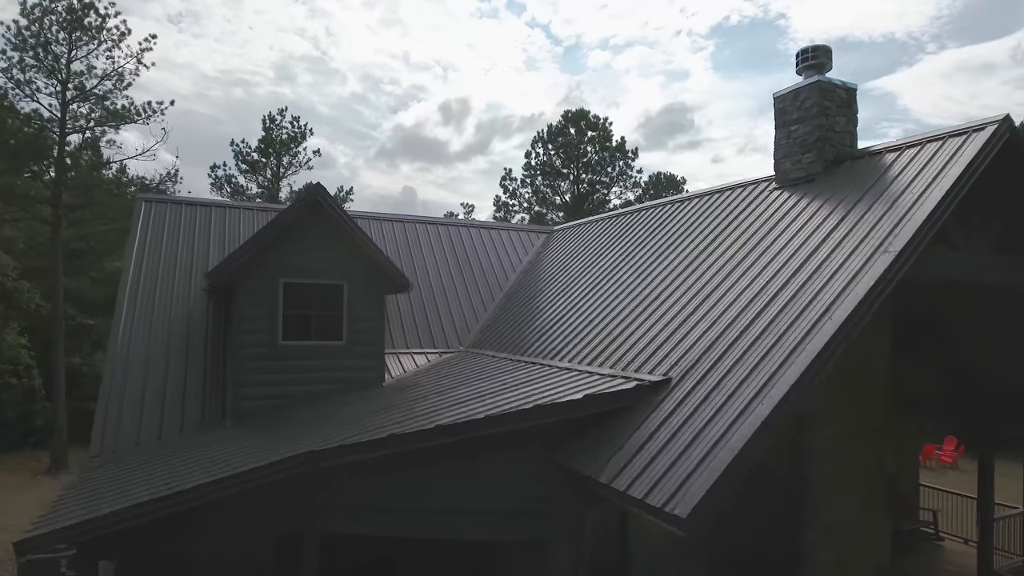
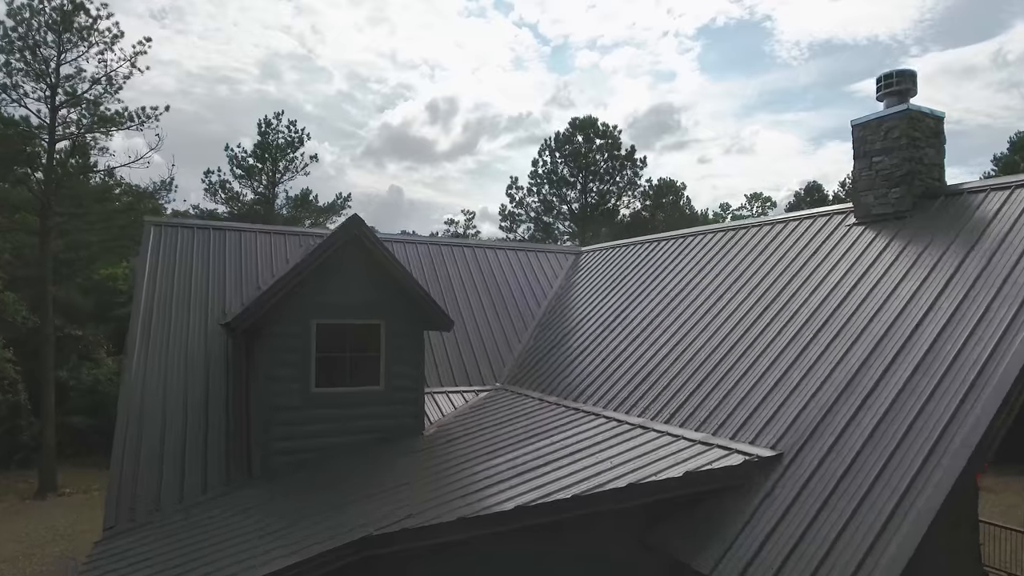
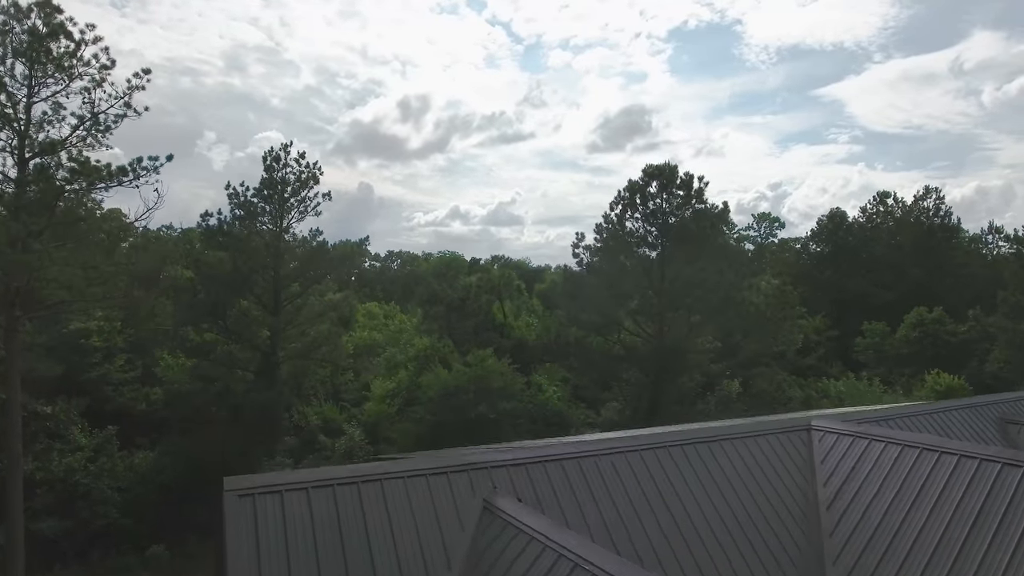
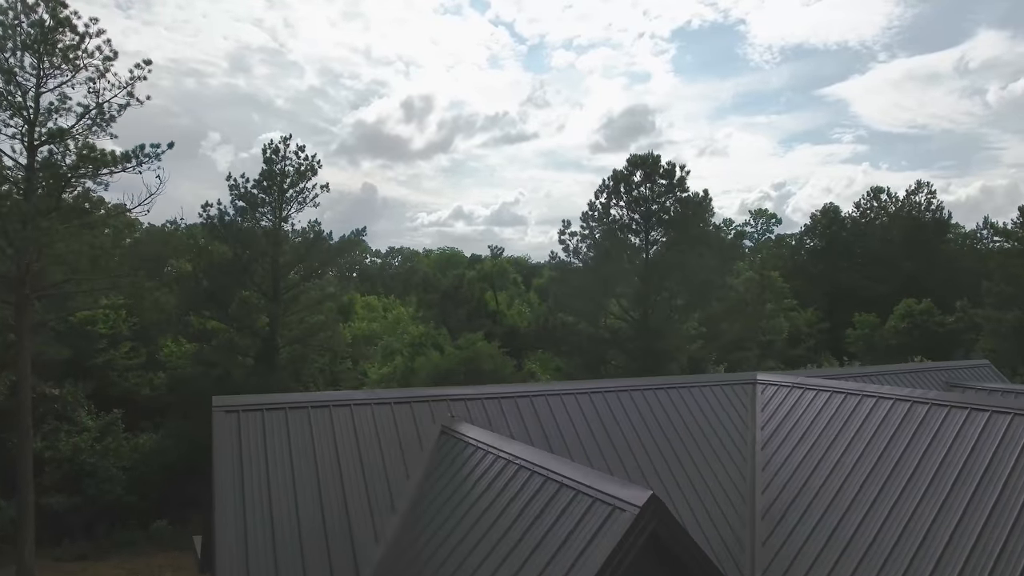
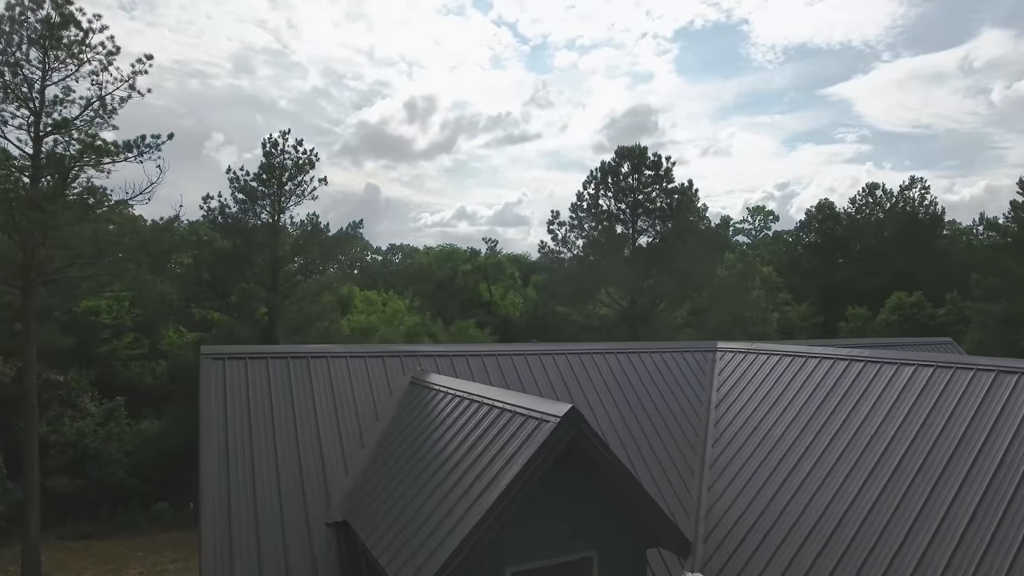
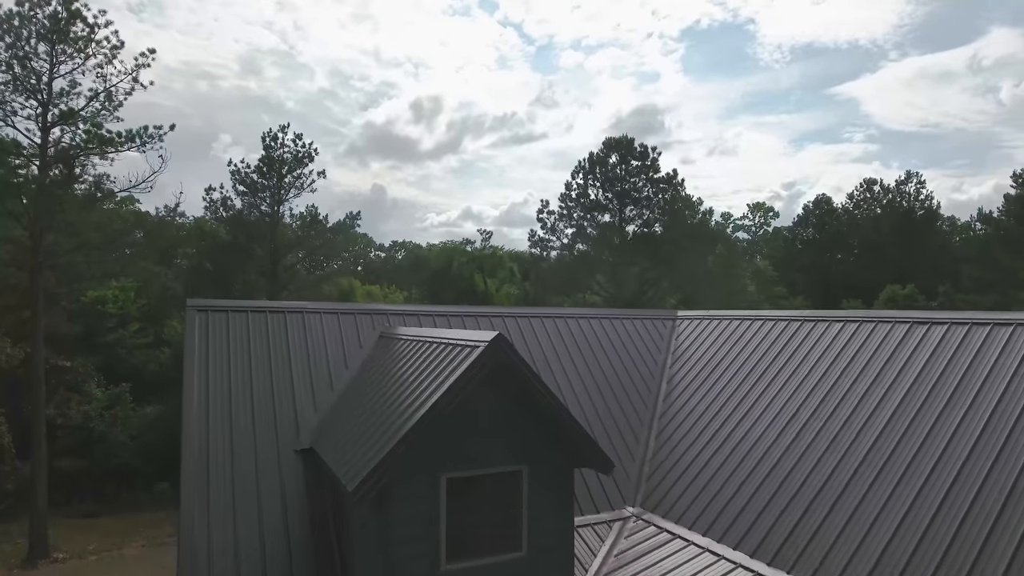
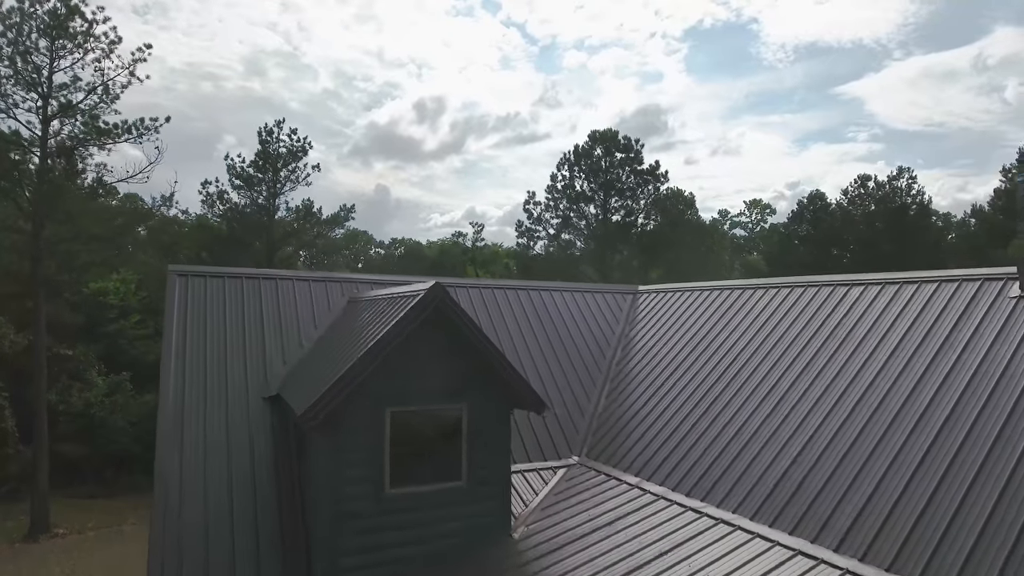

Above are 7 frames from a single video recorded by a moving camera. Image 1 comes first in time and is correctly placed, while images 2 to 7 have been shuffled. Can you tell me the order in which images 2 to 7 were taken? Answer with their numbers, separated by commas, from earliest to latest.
2, 7, 6, 5, 4, 3
